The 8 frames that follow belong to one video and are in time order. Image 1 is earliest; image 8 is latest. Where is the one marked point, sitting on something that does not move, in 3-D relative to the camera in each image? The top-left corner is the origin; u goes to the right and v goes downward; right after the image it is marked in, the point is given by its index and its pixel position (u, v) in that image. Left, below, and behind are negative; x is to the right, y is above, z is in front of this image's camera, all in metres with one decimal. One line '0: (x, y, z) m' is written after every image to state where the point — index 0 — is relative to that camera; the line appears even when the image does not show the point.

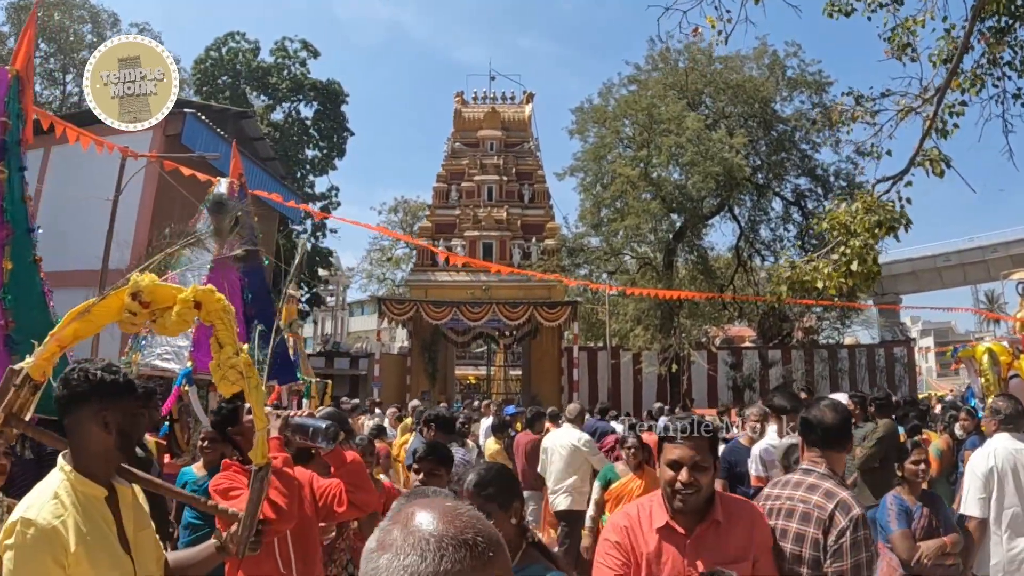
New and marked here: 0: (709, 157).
0: (+4.8, +3.2, +19.0) m
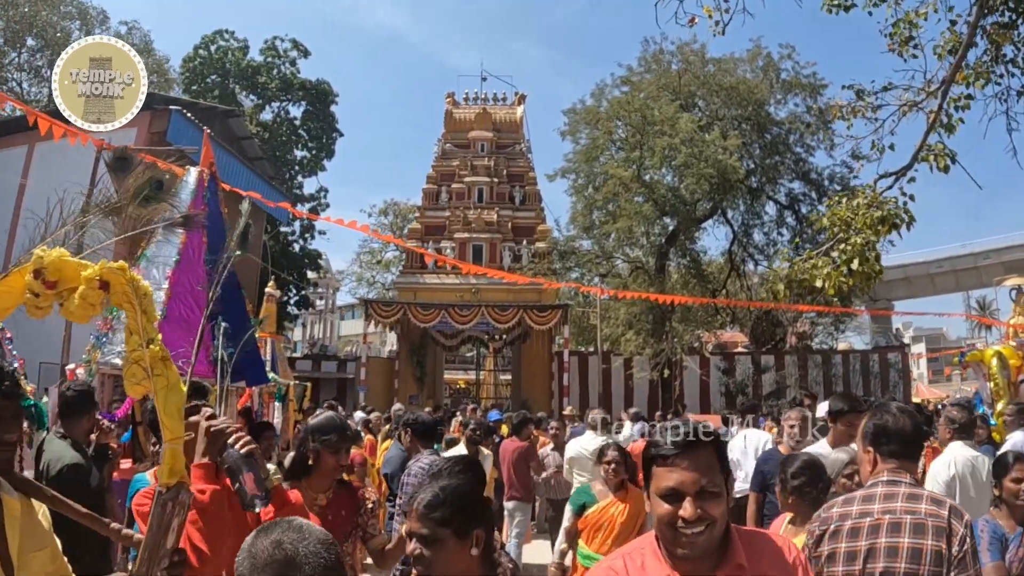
0: (+4.6, +3.1, +18.8) m
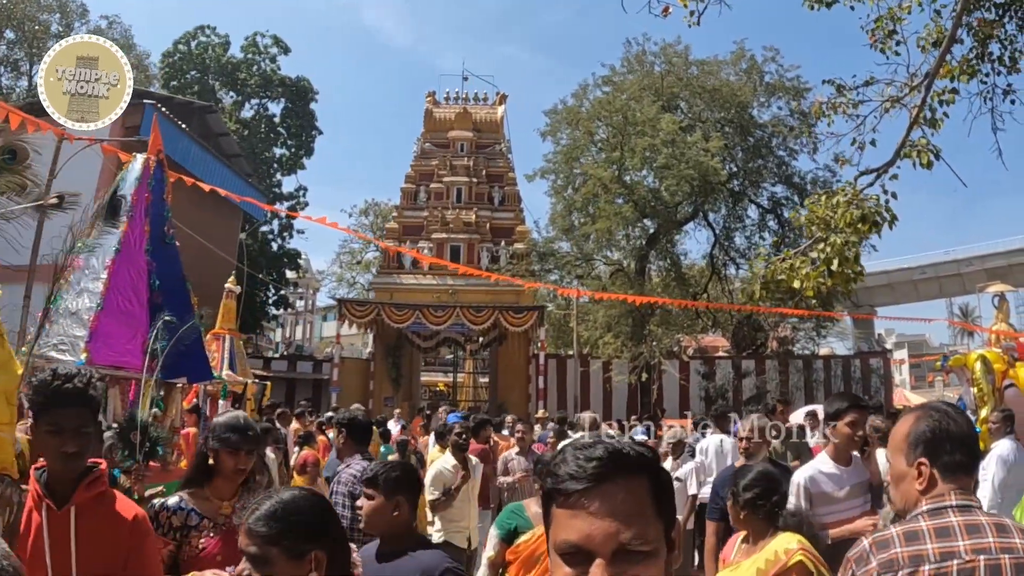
0: (+4.1, +3.1, +18.6) m
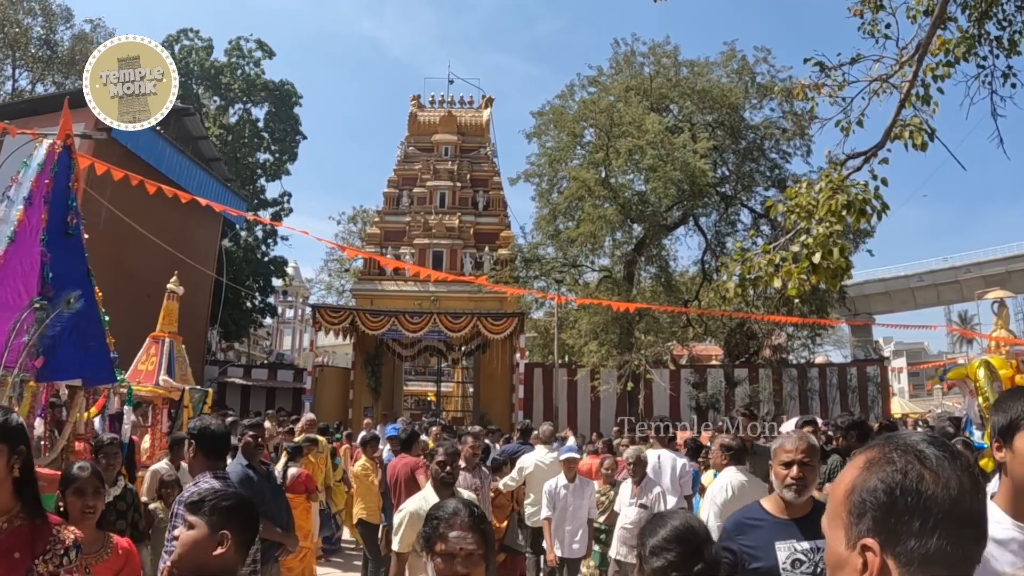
0: (+3.7, +2.9, +18.1) m
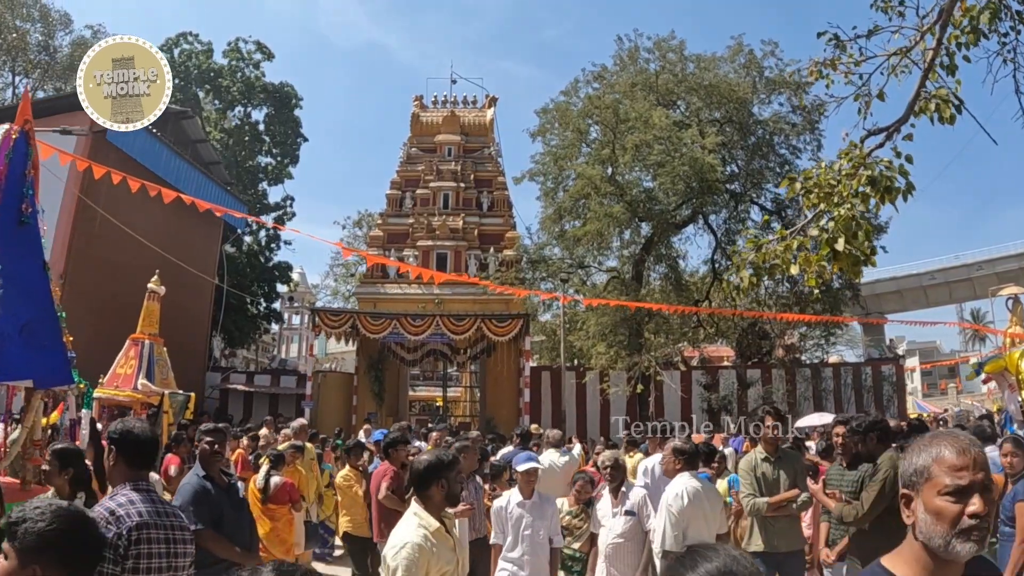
0: (+3.8, +3.0, +17.6) m
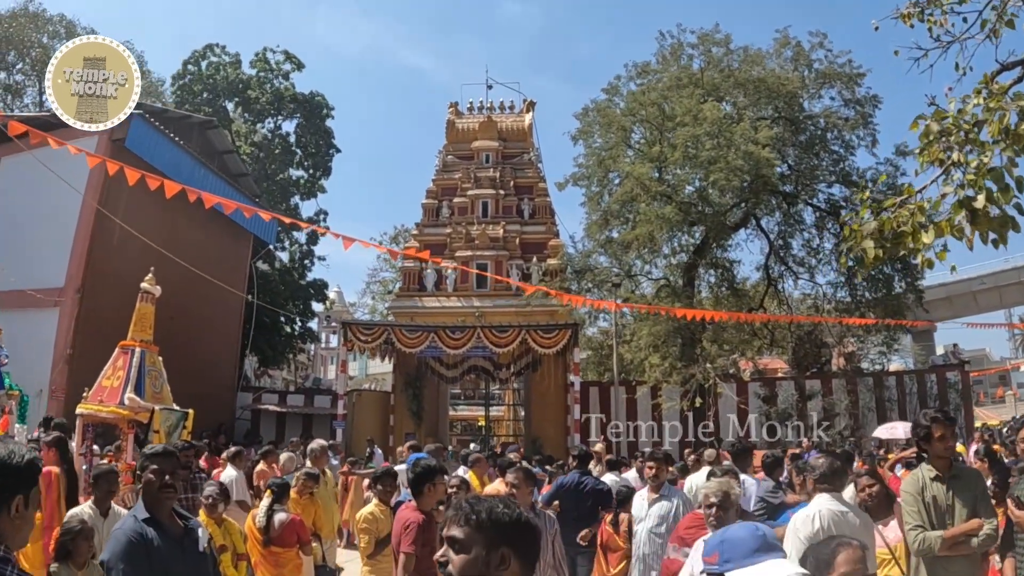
0: (+4.6, +2.8, +16.4) m
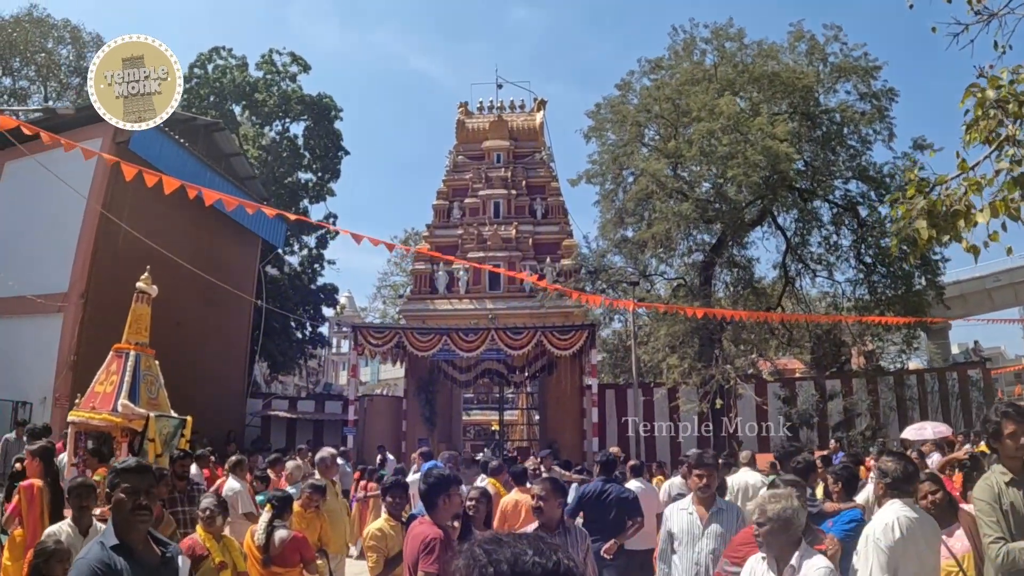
0: (+4.9, +2.9, +16.0) m
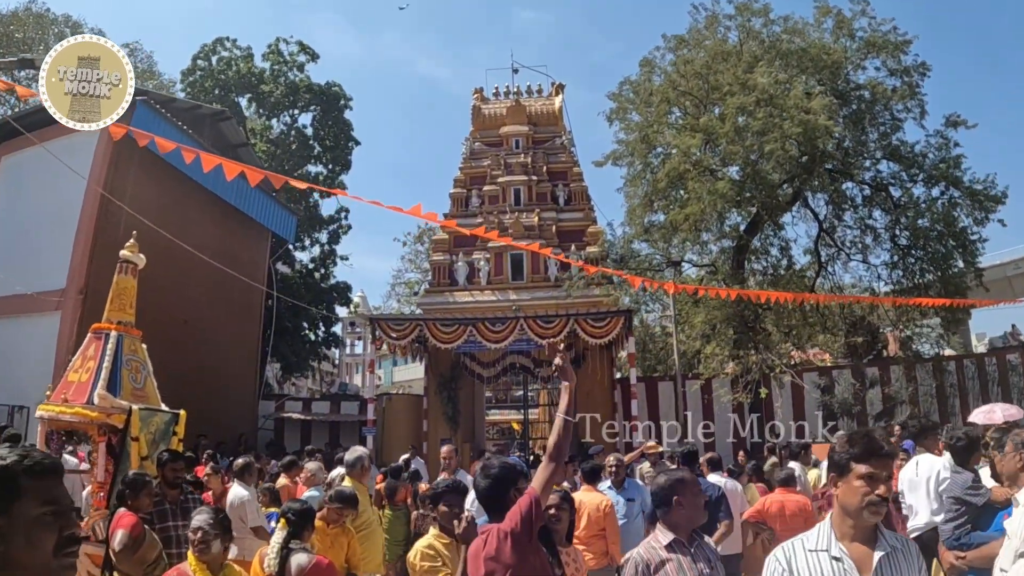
0: (+5.3, +3.2, +15.0) m
